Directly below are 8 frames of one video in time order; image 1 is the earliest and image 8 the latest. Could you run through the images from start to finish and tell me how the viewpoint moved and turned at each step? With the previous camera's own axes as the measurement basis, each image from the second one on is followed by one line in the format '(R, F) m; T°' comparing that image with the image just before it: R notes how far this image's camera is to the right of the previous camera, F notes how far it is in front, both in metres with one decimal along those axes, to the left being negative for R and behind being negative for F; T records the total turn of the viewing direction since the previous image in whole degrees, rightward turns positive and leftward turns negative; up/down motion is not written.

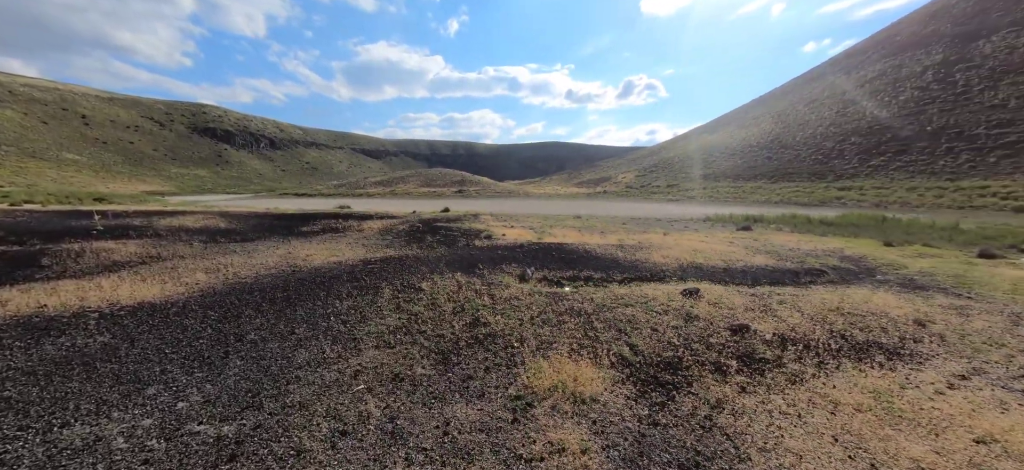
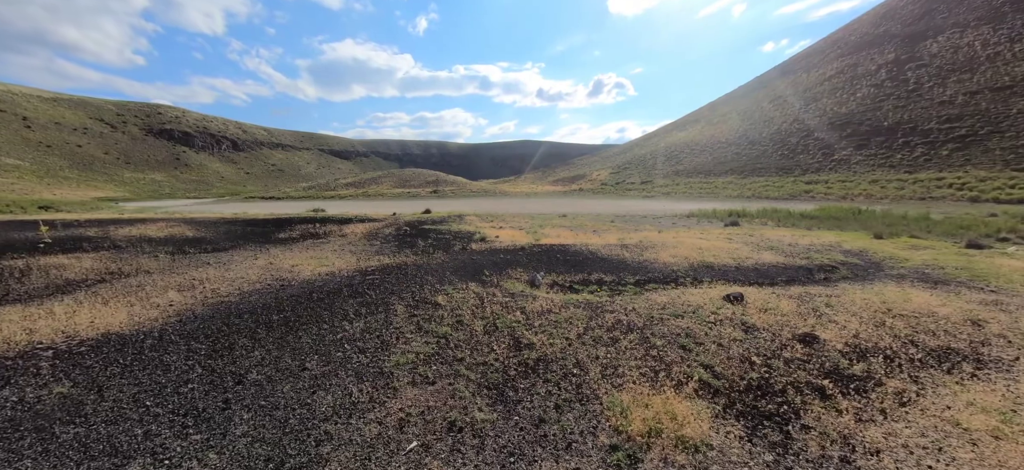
(-0.8, +0.7) m; +4°
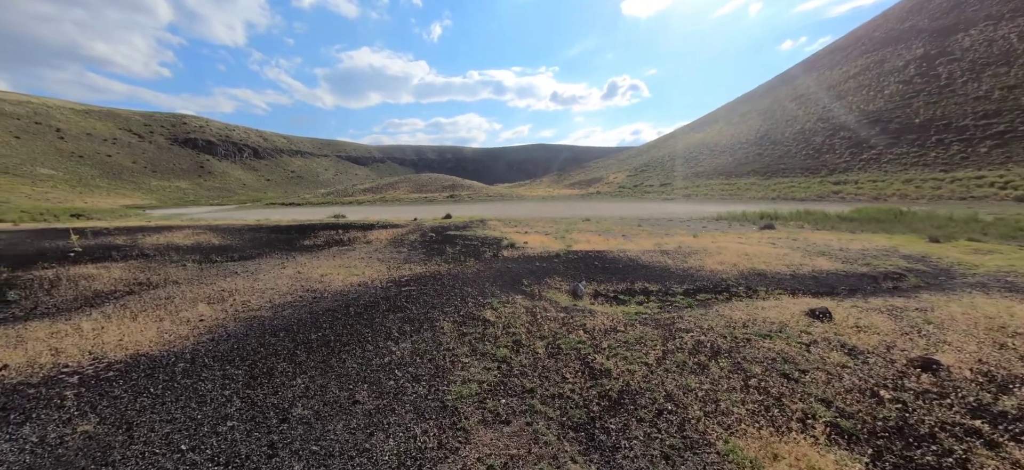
(-0.6, +0.5) m; -2°
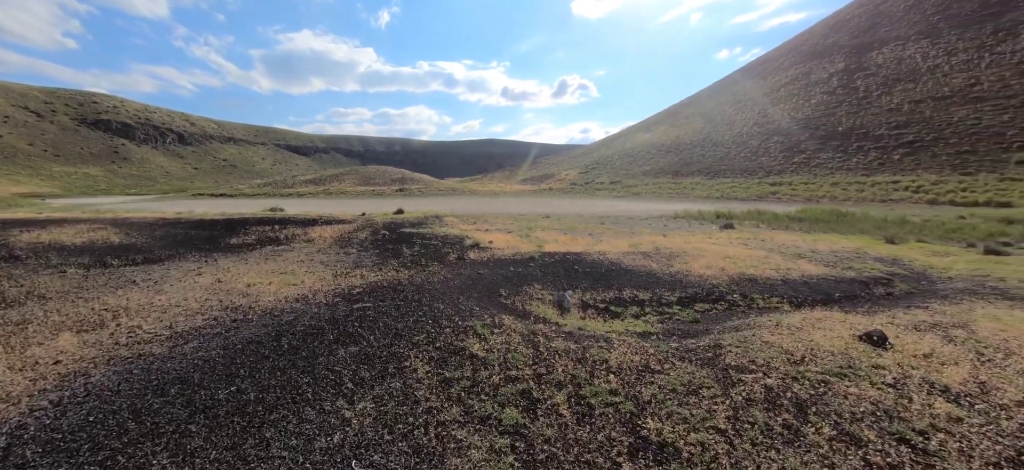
(-0.5, +1.4) m; +7°
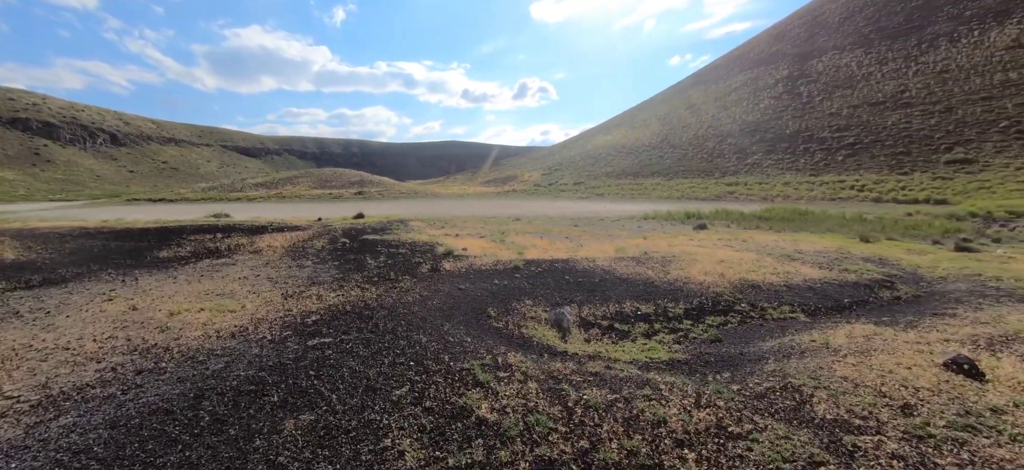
(-0.5, +1.2) m; +5°
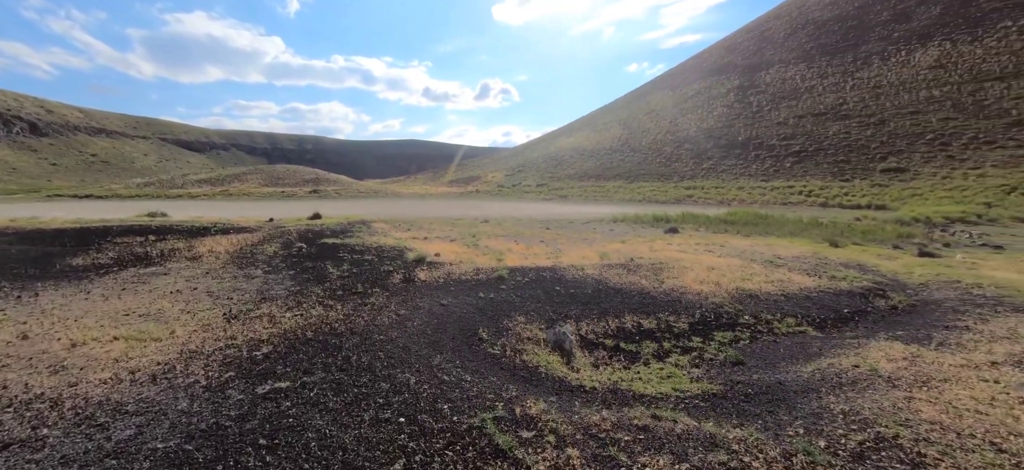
(-0.5, +0.9) m; +6°
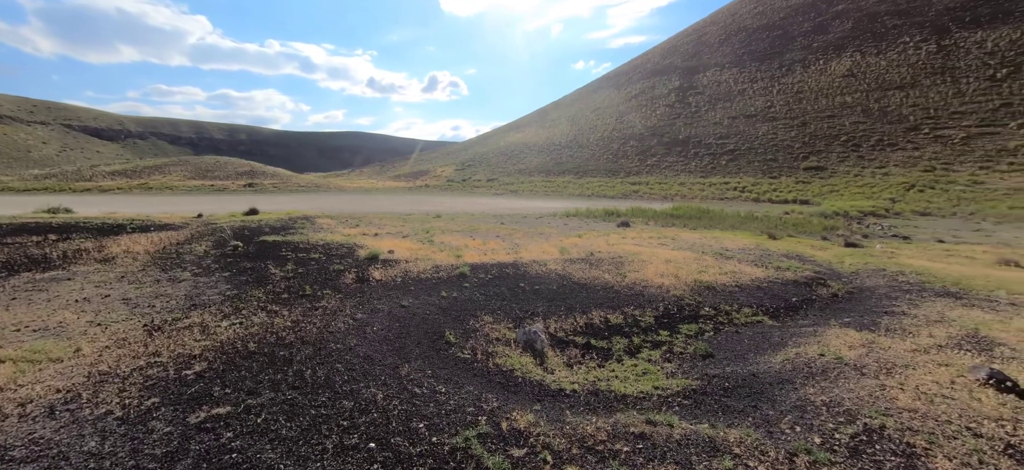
(-0.2, +0.4) m; +7°
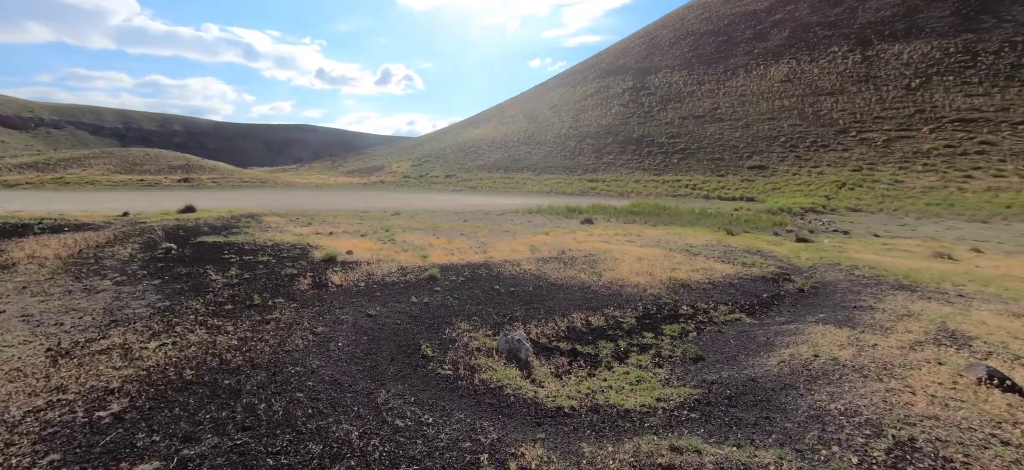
(-0.3, +0.5) m; +6°
